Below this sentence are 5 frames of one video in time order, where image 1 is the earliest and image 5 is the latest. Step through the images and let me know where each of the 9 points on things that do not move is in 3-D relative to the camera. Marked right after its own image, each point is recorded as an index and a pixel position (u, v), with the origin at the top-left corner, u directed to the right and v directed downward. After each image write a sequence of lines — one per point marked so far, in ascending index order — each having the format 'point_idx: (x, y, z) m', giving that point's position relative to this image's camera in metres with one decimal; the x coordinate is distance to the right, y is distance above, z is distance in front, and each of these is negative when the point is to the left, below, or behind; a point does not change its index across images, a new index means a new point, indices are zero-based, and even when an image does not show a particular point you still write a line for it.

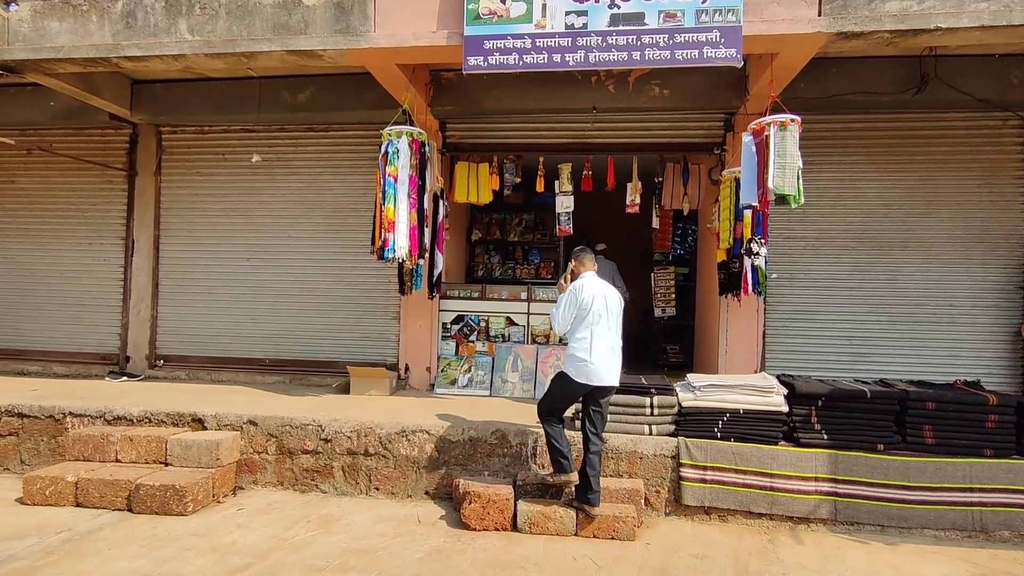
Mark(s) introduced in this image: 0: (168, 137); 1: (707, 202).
0: (-4.4, +1.9, +7.3) m
1: (+2.4, +1.0, +7.0) m
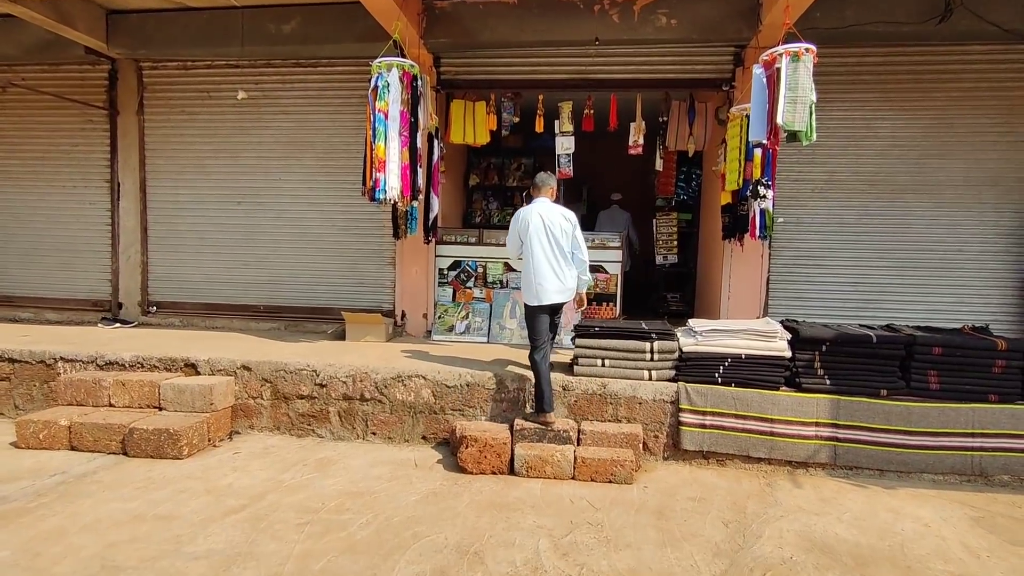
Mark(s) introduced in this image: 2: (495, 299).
0: (-4.4, +2.6, +7.0) m
1: (+2.3, +1.7, +6.7) m
2: (-0.2, -0.1, +6.5) m
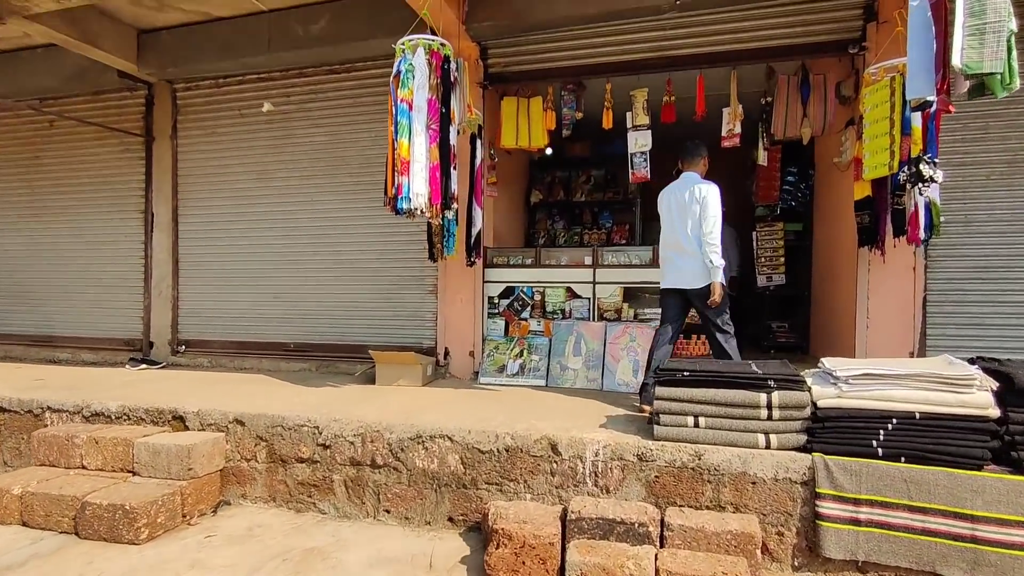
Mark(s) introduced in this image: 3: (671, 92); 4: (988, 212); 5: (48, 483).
0: (-3.7, +2.2, +6.5) m
1: (+2.9, +1.4, +5.2) m
2: (+0.4, -0.4, +5.3) m
3: (+1.4, +1.8, +5.3) m
4: (+3.6, +0.6, +4.3) m
5: (-3.0, -1.3, +3.7) m
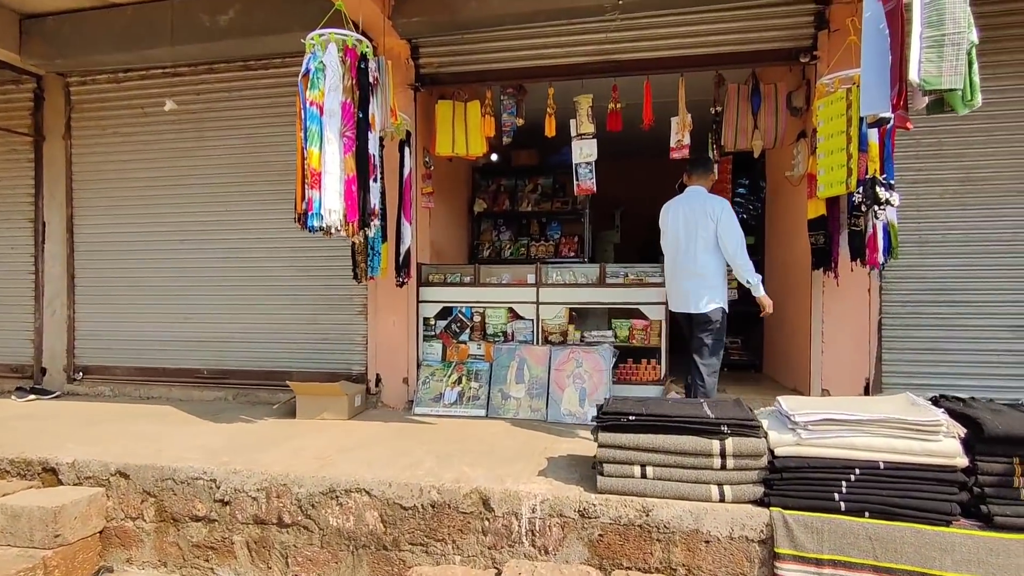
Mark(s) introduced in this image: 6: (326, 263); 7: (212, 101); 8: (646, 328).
0: (-4.3, +2.0, +5.8) m
1: (+2.4, +1.3, +5.0) m
2: (-0.1, -0.6, +4.9) m
3: (+0.9, +1.6, +5.0) m
4: (+3.1, +0.4, +4.2) m
5: (-3.4, -1.4, +3.1) m
6: (-1.7, +0.2, +5.3) m
7: (-2.8, +1.8, +5.5) m
8: (+1.1, -0.3, +4.8) m
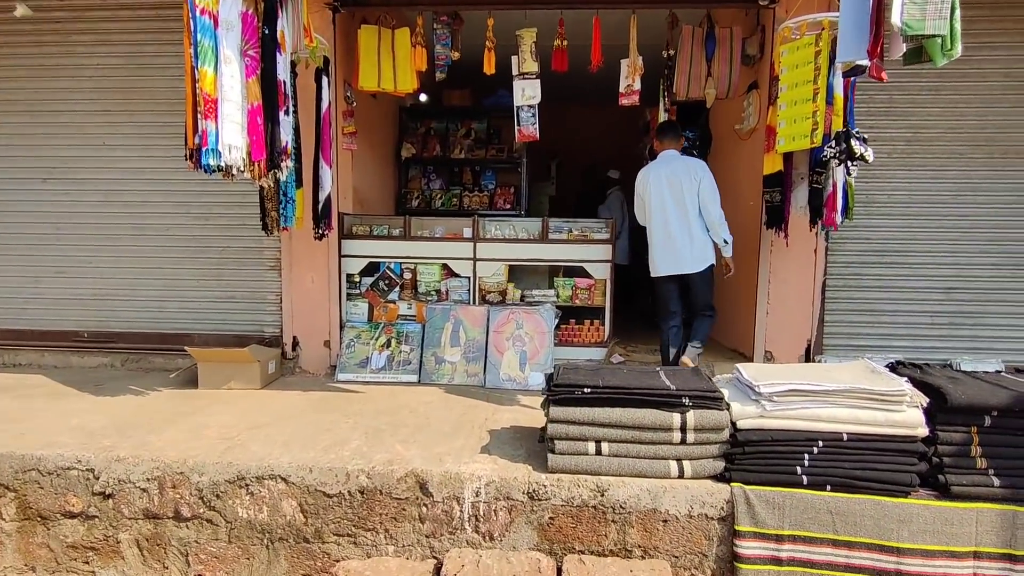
0: (-4.9, +2.4, +4.6) m
1: (+1.8, +1.6, +4.7) m
2: (-0.7, -0.2, +4.5) m
3: (+0.4, +2.0, +4.5) m
4: (+2.7, +0.7, +4.1) m
5: (-3.7, -1.2, +2.3) m
6: (-2.2, +0.6, +4.6) m
7: (-3.4, +2.2, +4.5) m
8: (+0.6, 0.0, +4.5) m
